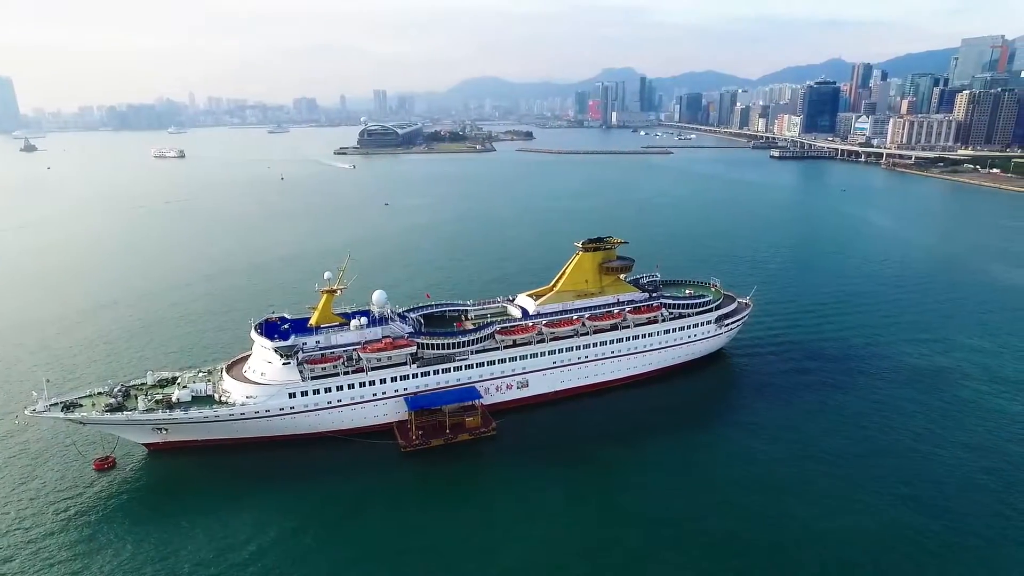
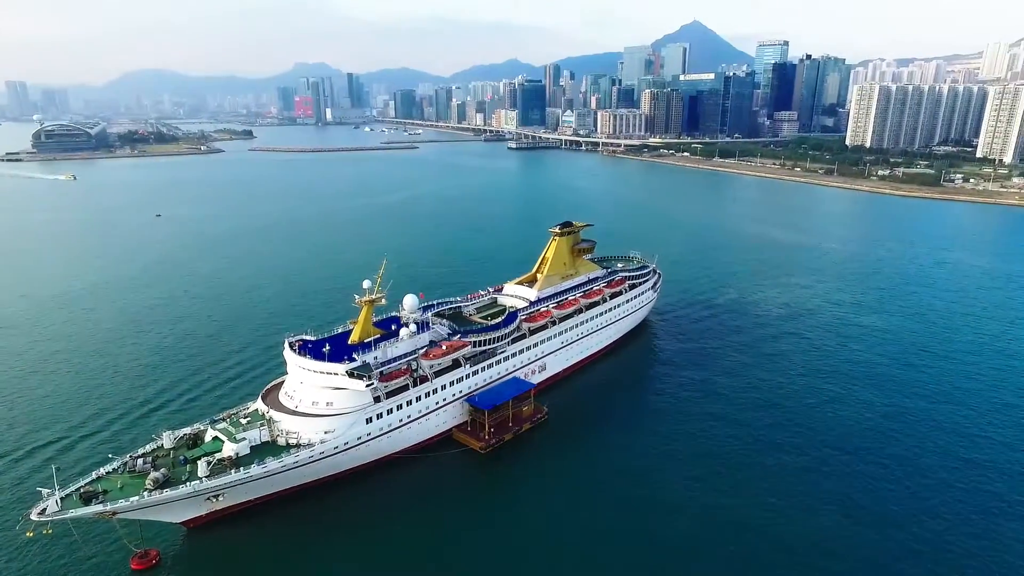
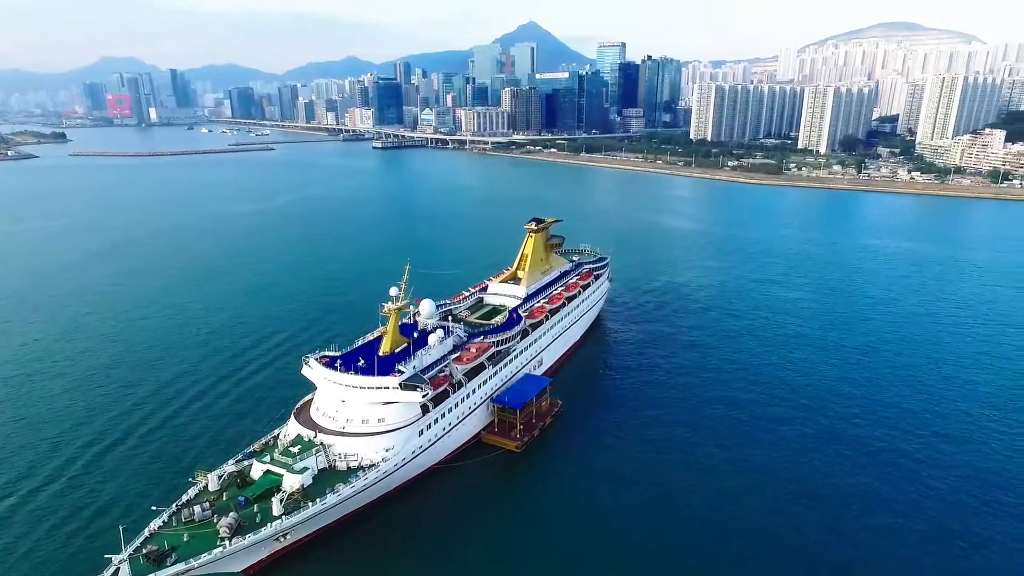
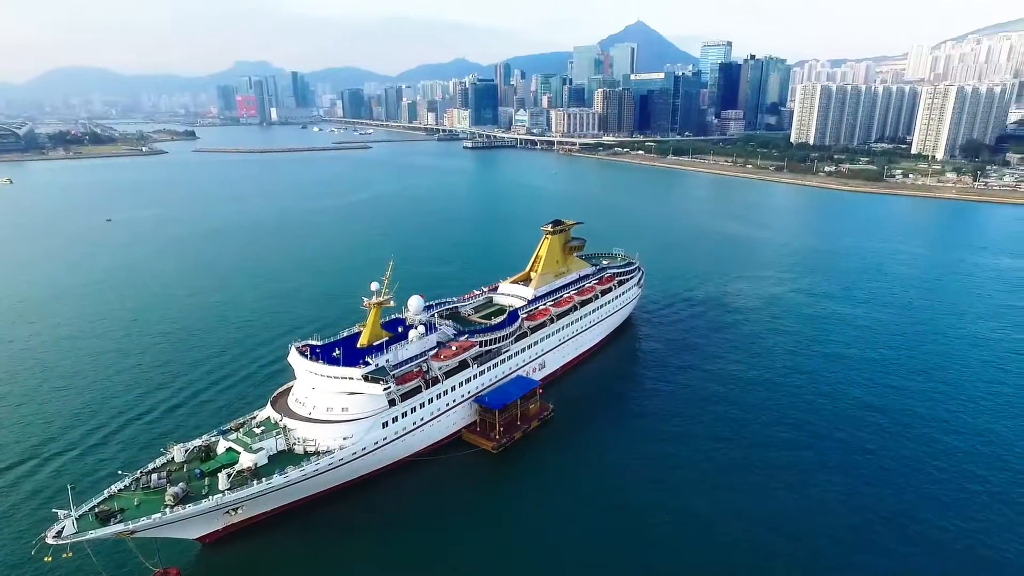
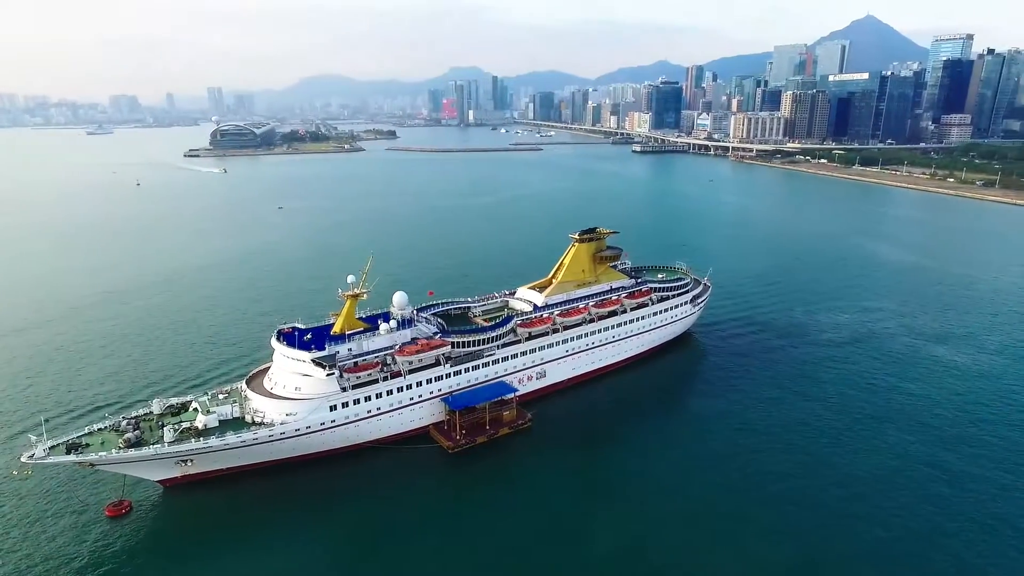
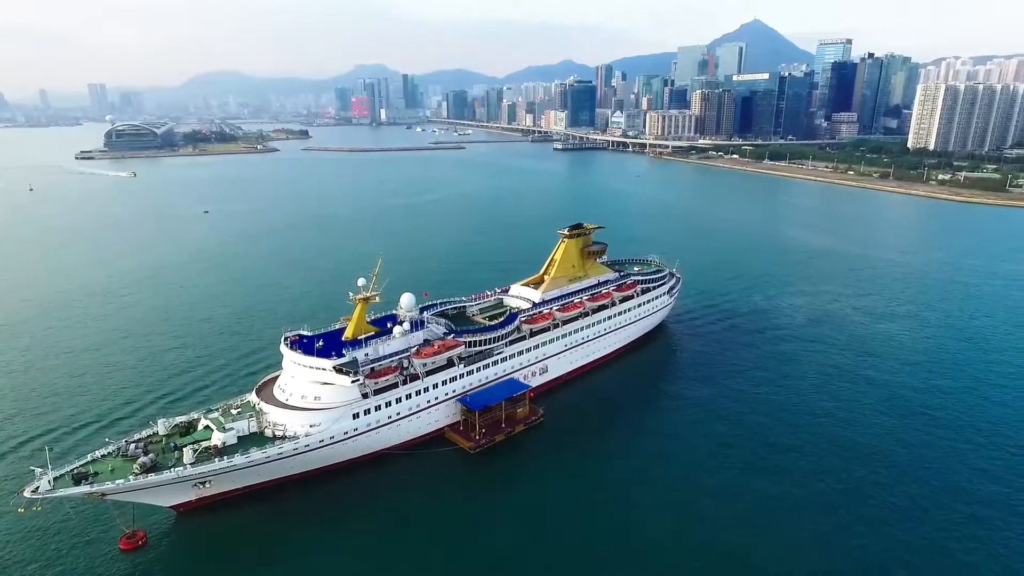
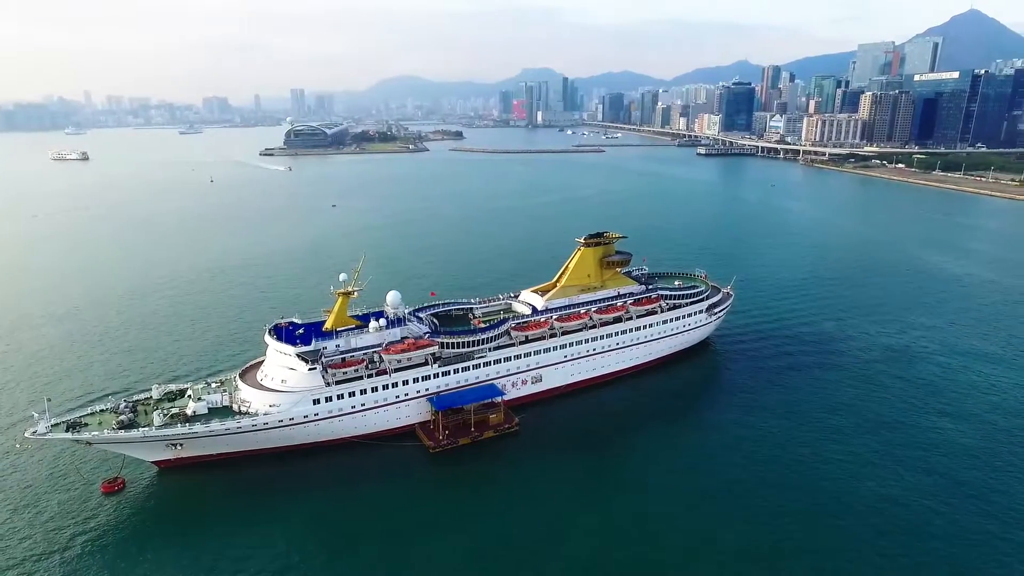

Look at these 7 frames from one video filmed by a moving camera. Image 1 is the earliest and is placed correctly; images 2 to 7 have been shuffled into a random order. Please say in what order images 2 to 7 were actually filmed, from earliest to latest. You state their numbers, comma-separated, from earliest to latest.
7, 5, 6, 2, 4, 3
